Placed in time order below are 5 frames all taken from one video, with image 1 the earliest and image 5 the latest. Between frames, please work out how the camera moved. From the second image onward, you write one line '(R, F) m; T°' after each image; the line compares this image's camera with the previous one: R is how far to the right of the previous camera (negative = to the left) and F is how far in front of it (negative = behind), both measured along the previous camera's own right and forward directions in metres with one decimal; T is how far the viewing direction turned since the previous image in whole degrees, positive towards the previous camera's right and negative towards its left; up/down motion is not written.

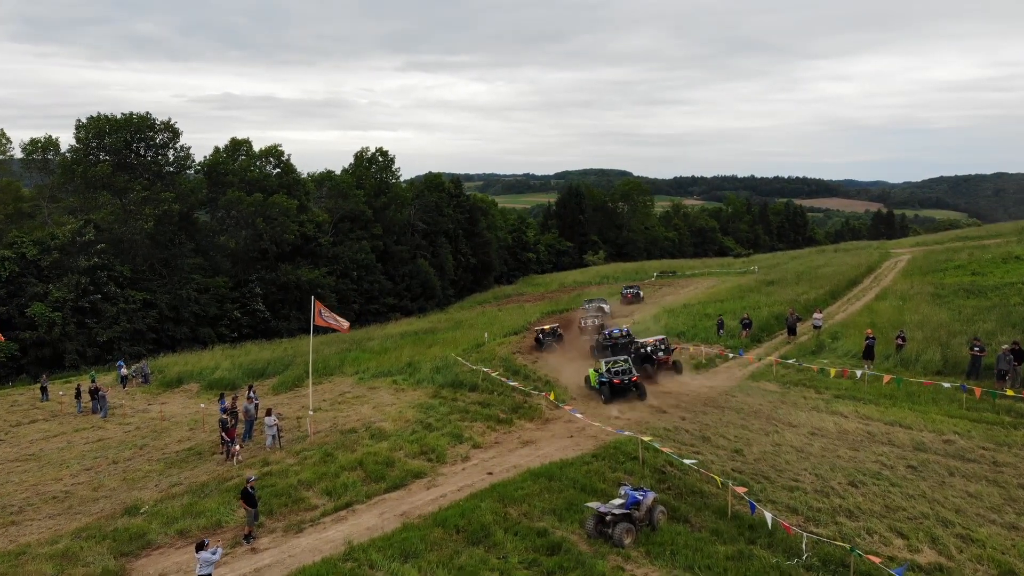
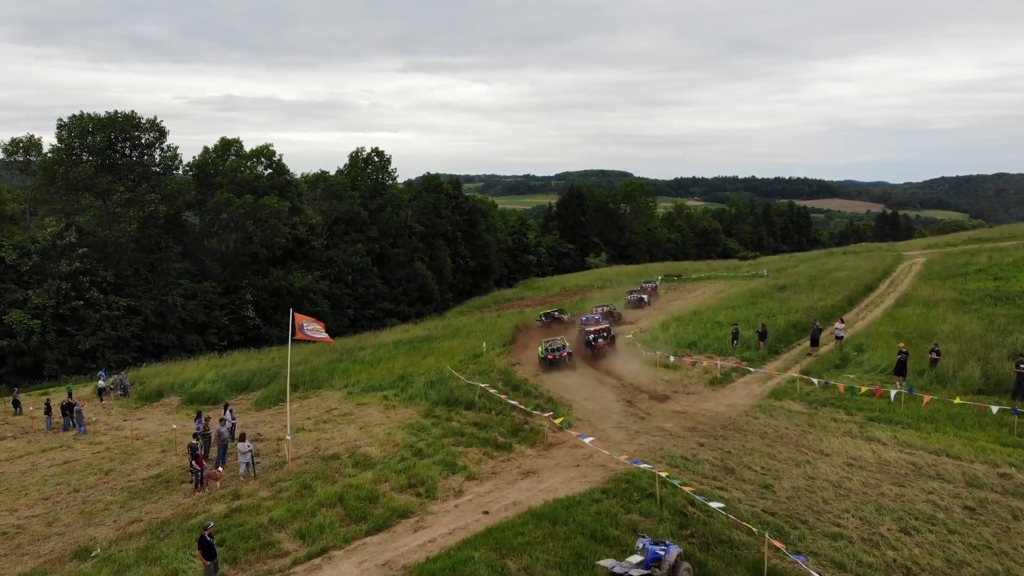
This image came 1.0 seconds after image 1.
(0.0, +1.7) m; 0°
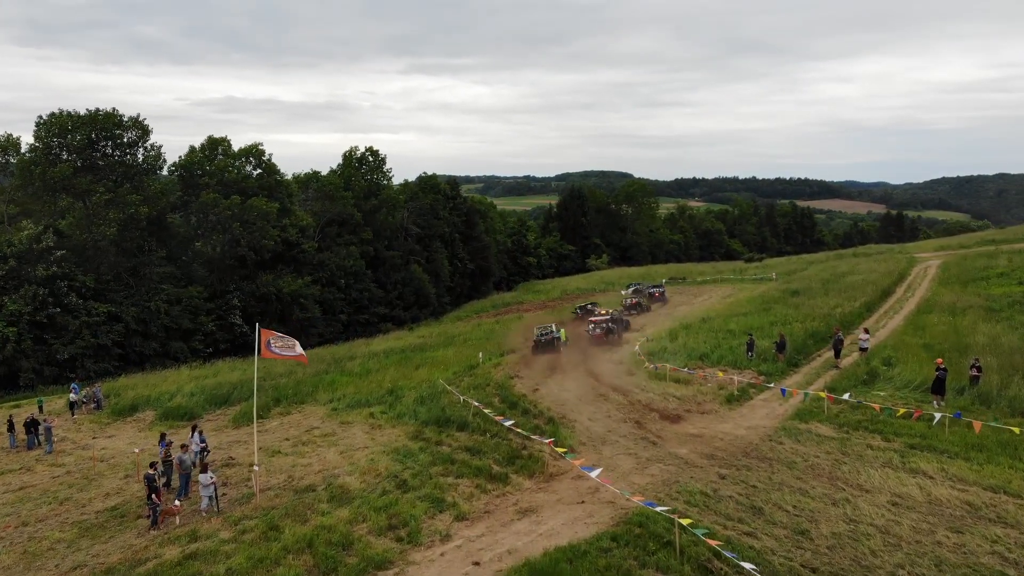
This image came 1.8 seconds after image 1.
(+0.1, +1.8) m; 0°
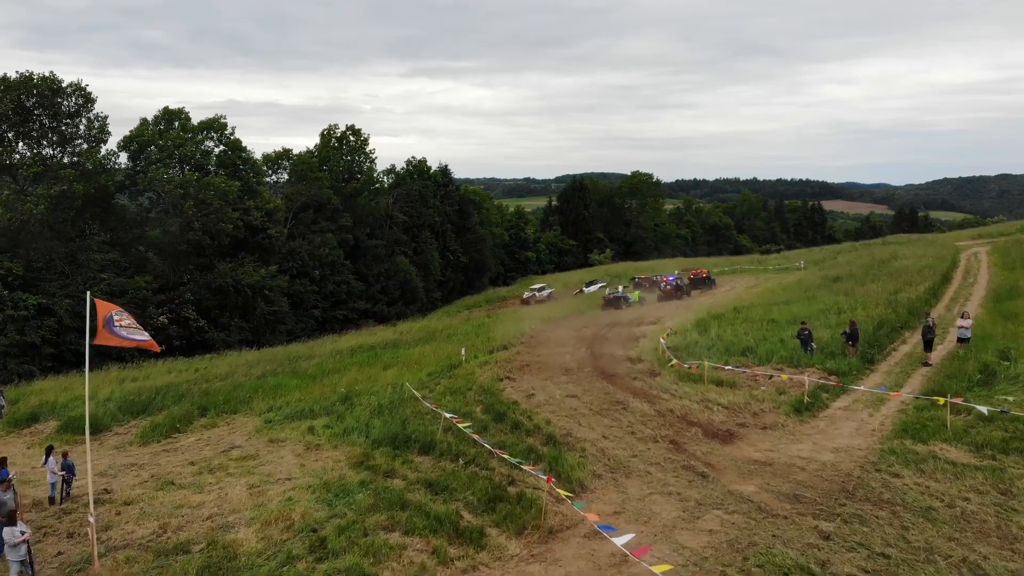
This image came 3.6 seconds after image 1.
(+0.2, +5.1) m; 0°
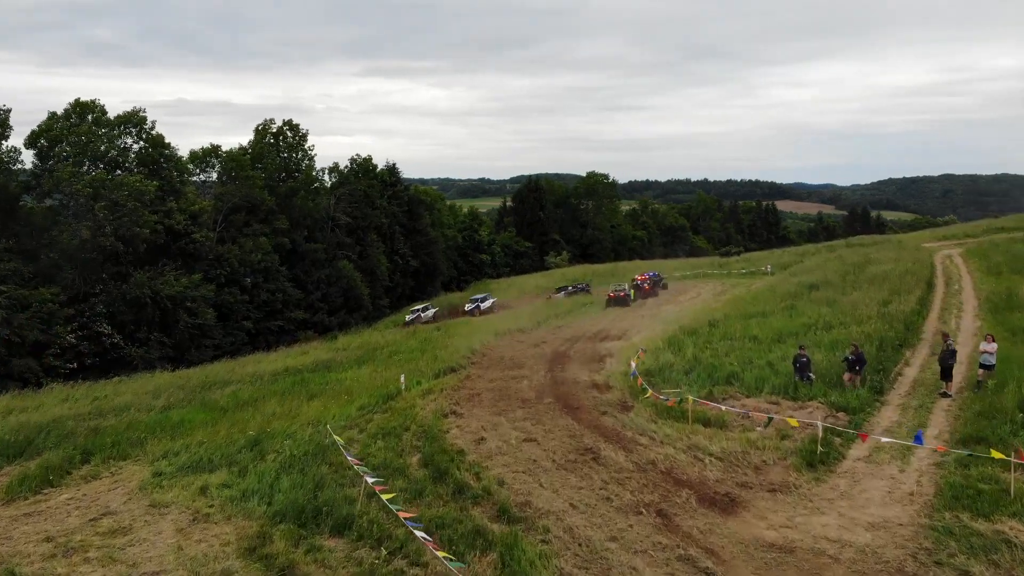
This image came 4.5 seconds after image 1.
(+0.2, +2.8) m; +3°
